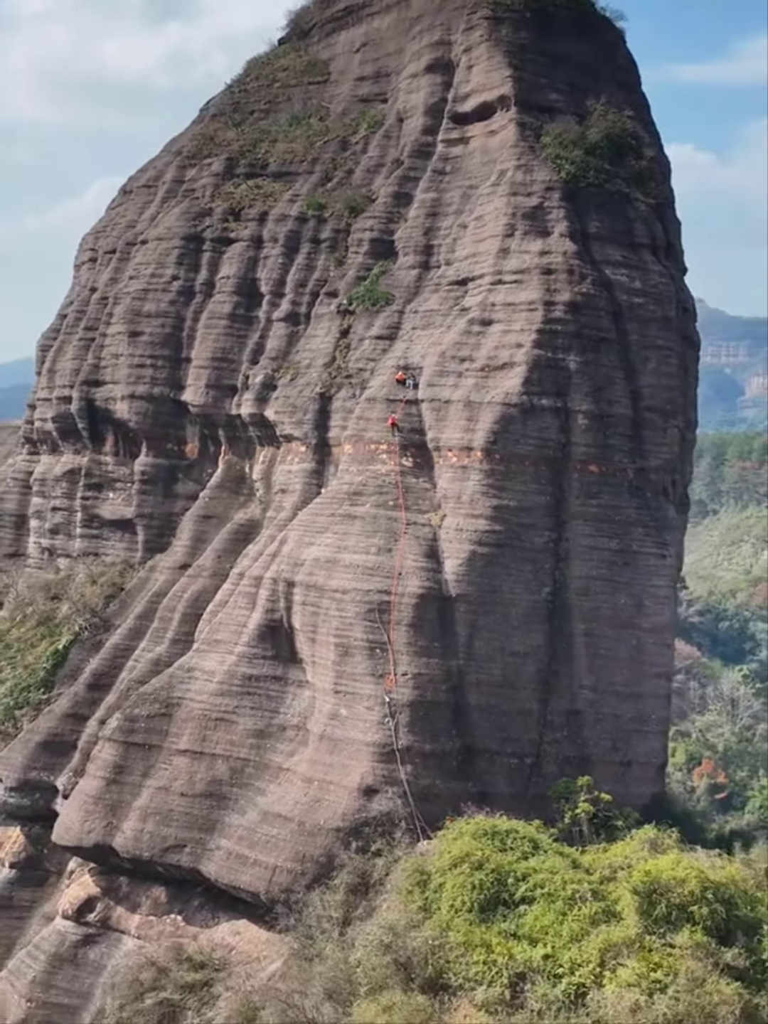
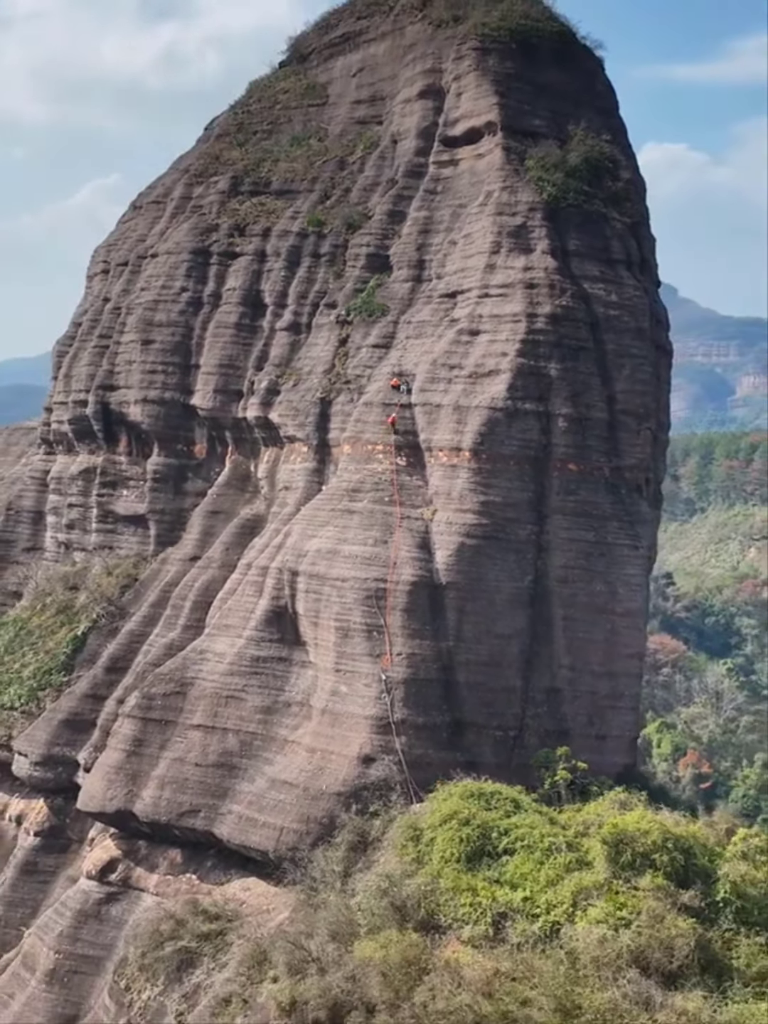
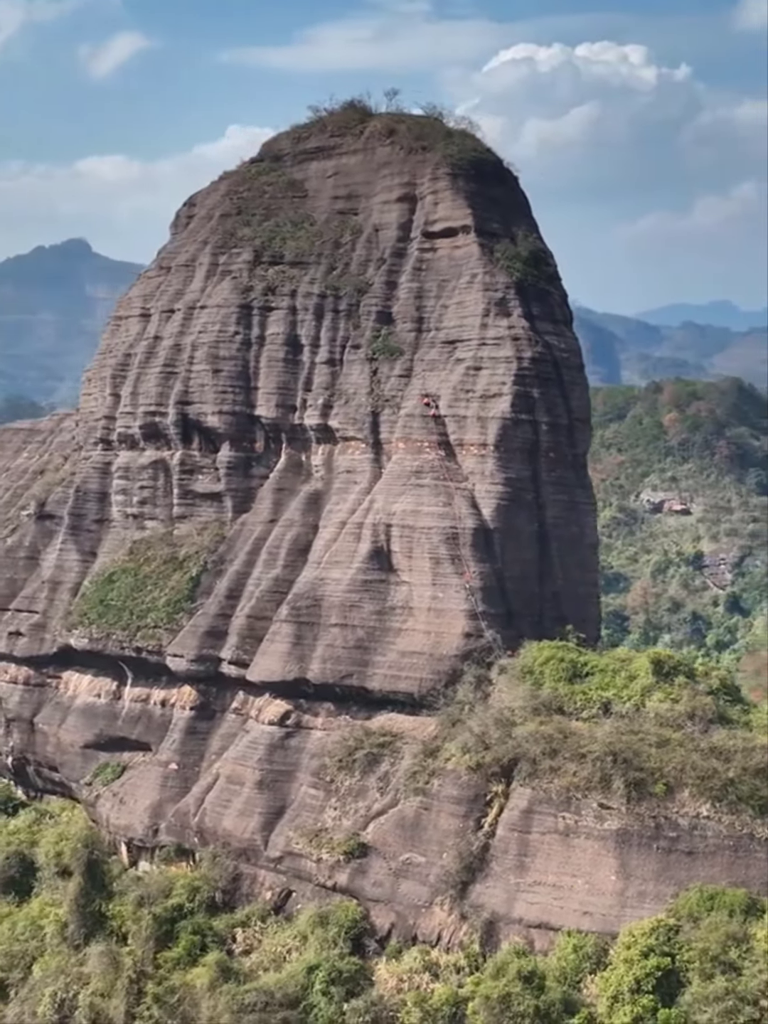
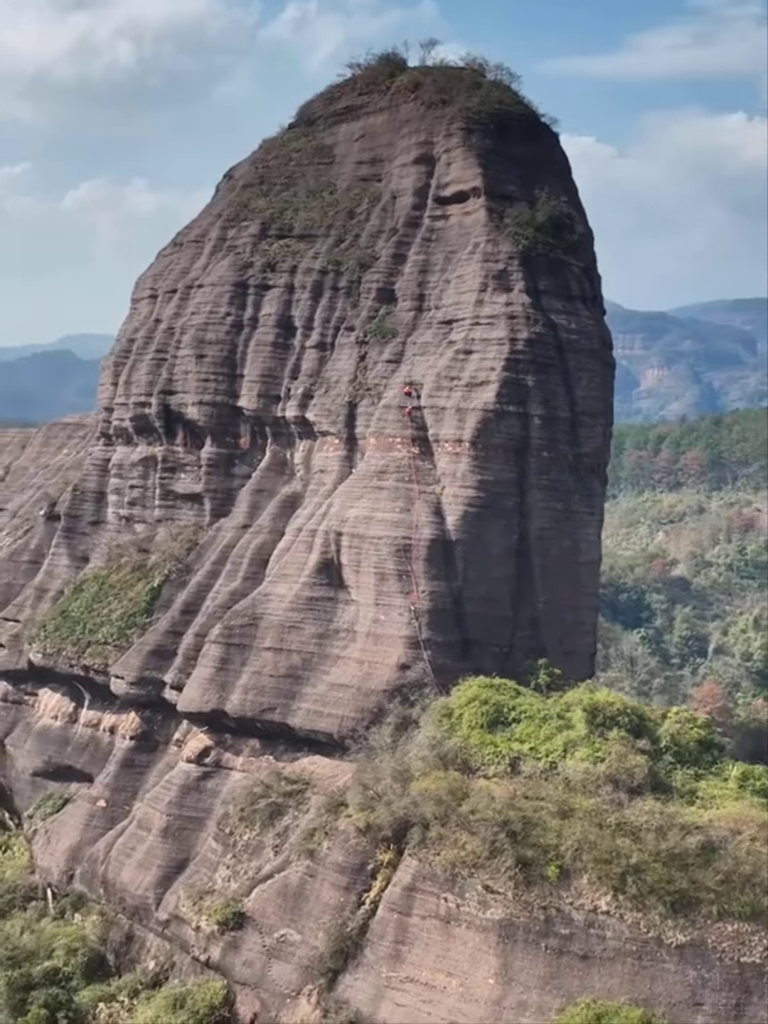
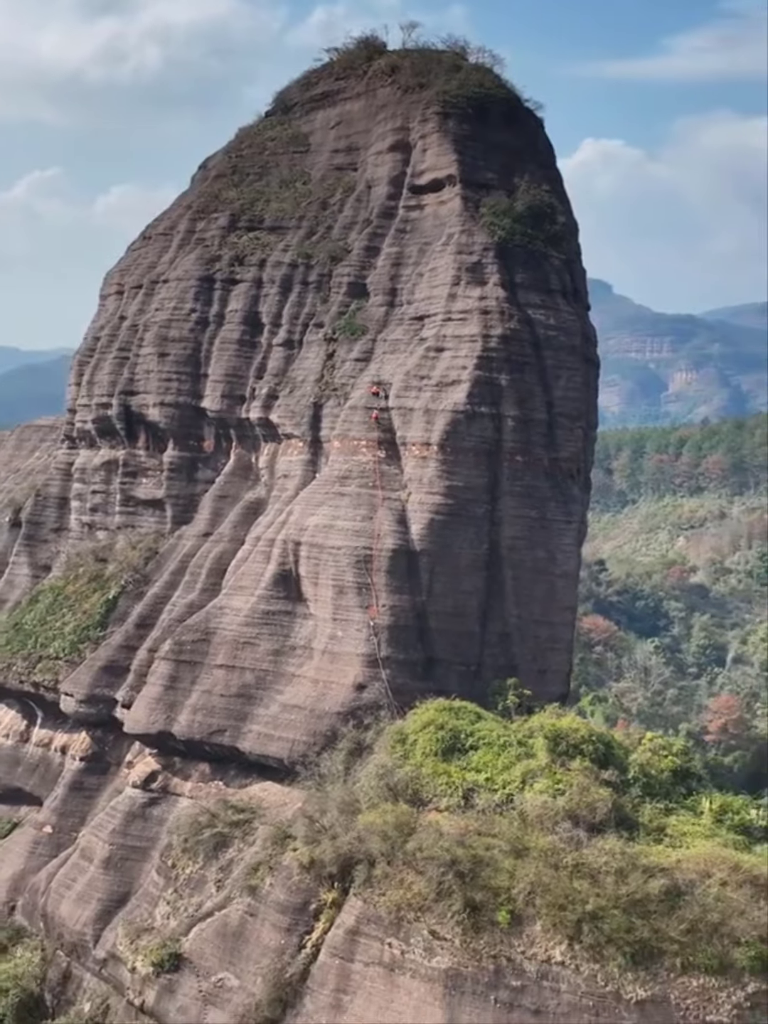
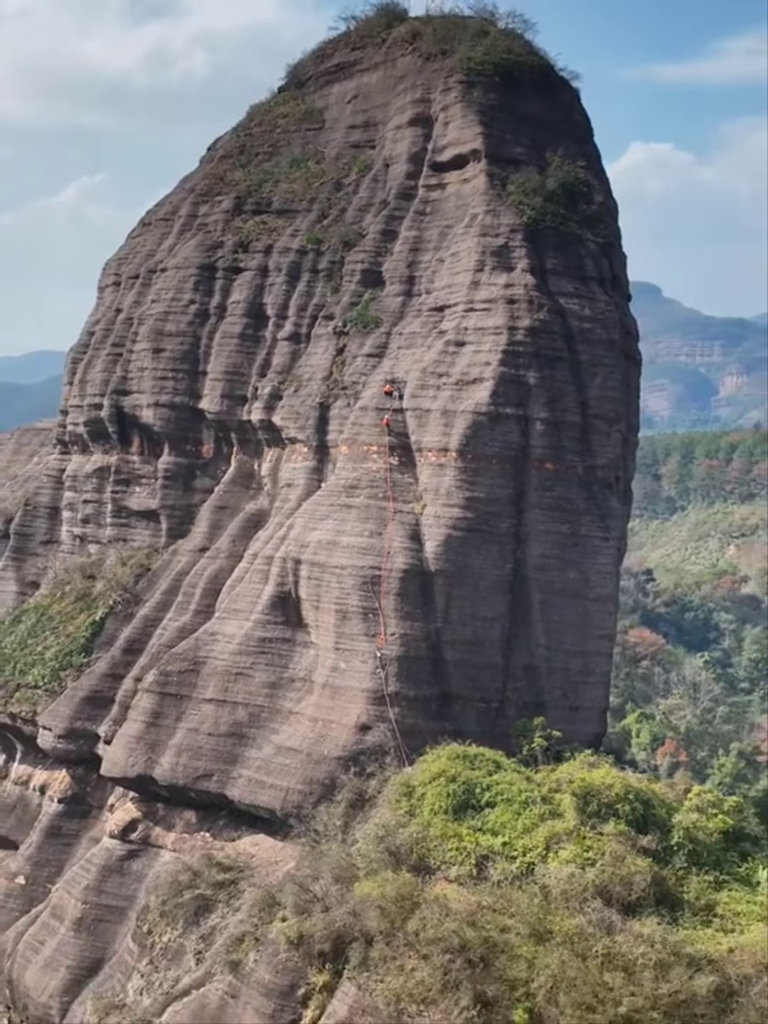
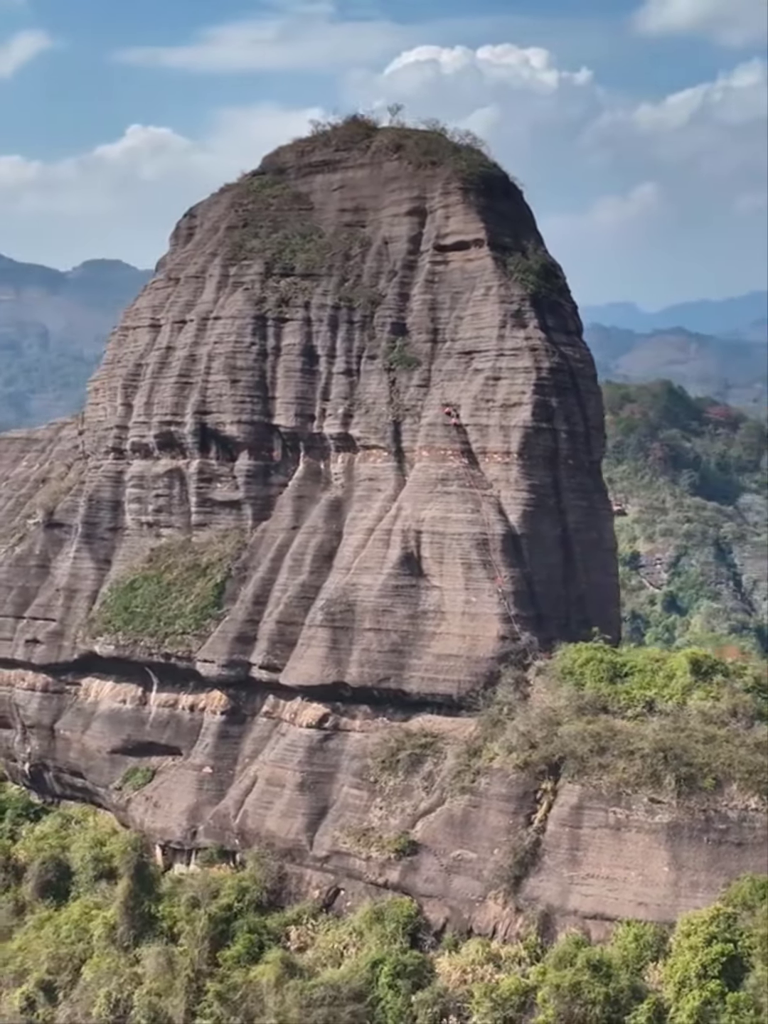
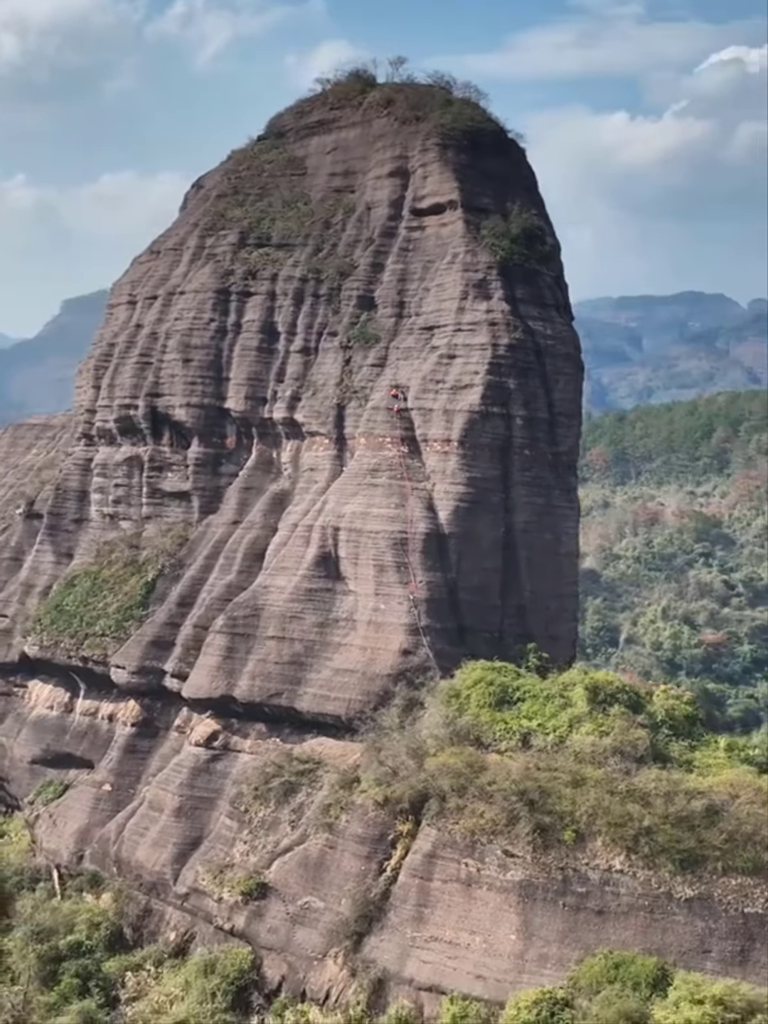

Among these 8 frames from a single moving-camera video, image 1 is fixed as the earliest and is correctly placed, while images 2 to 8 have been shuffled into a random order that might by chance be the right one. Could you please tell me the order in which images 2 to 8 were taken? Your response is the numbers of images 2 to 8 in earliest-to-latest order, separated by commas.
2, 6, 5, 4, 8, 3, 7
